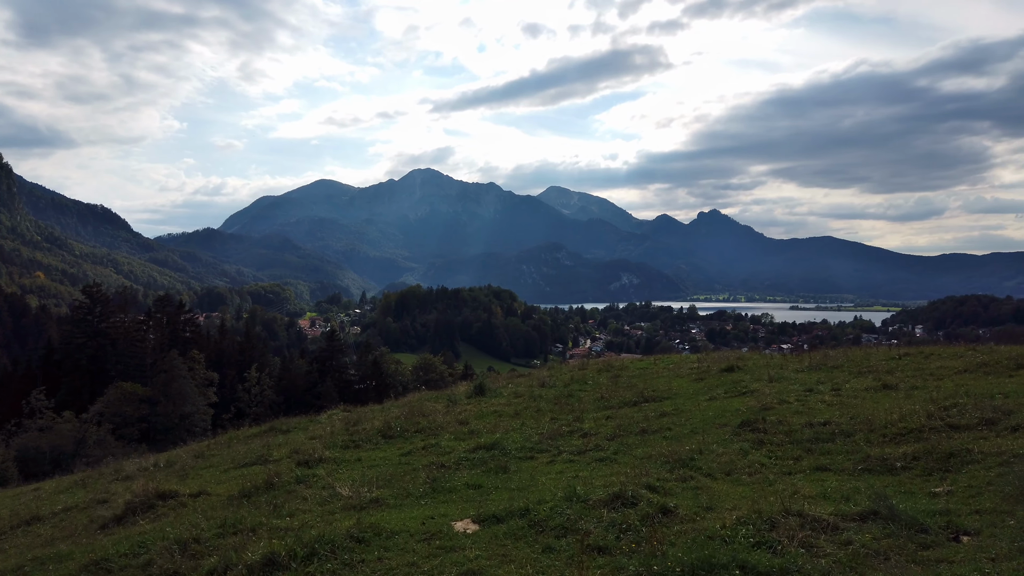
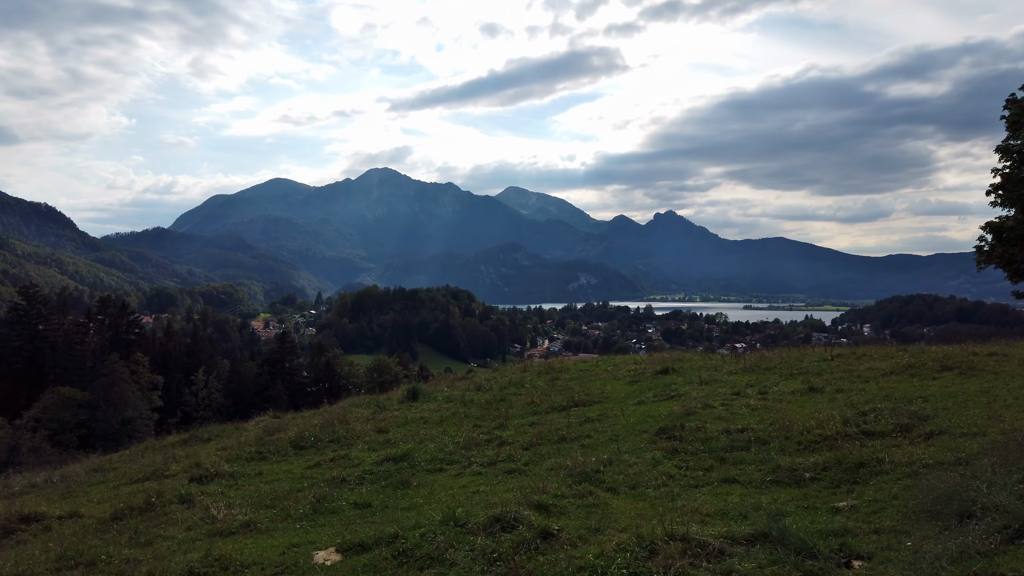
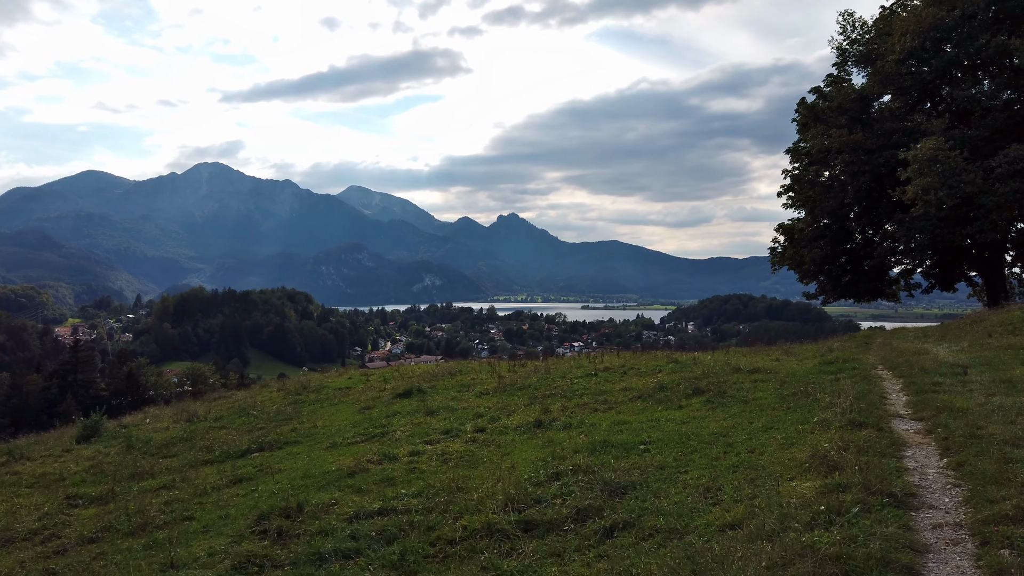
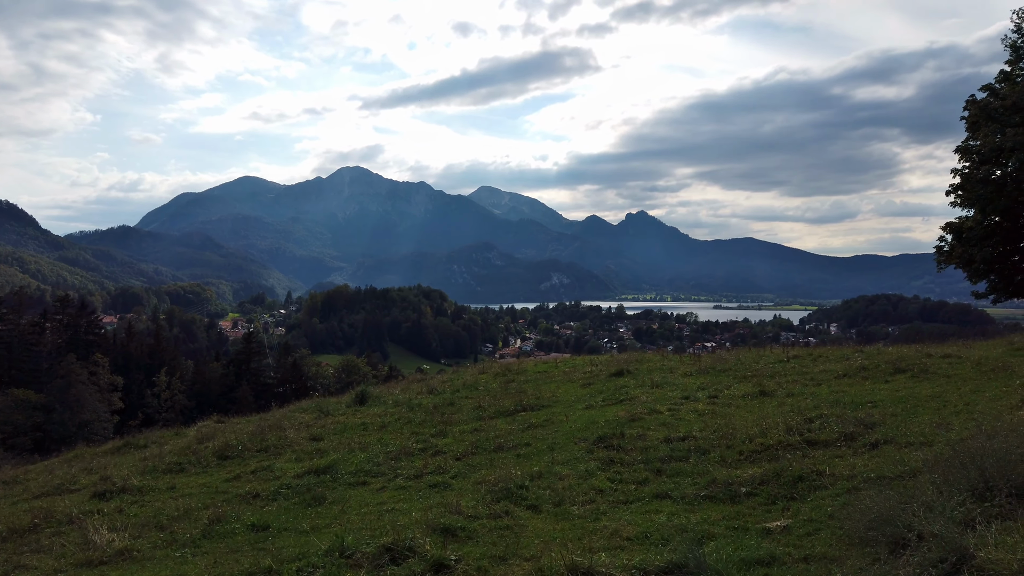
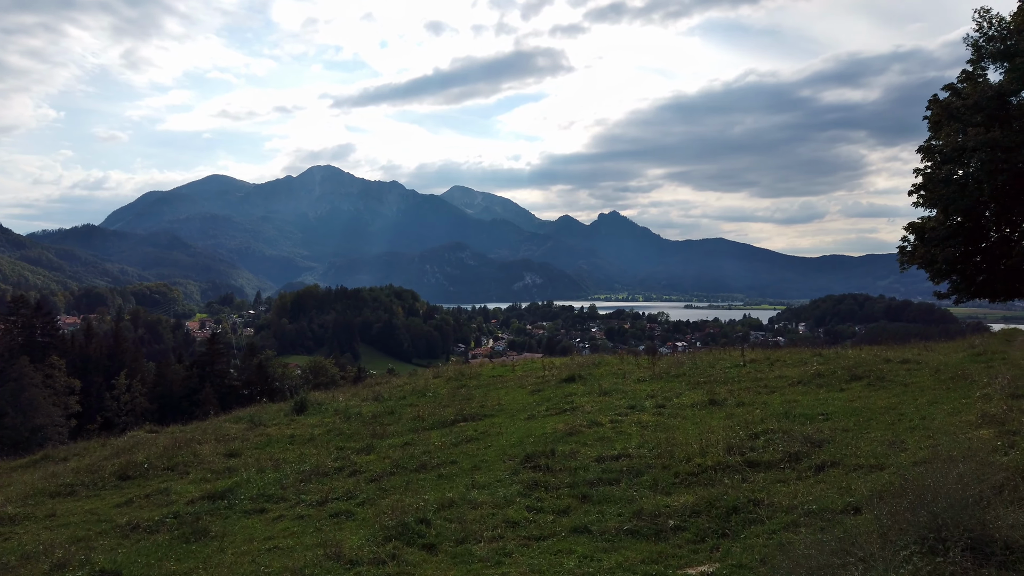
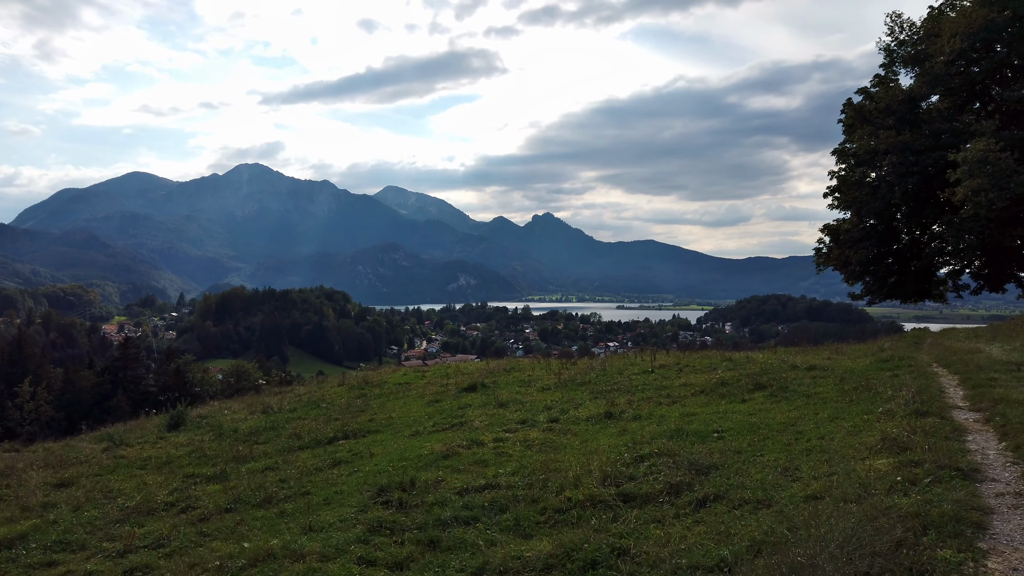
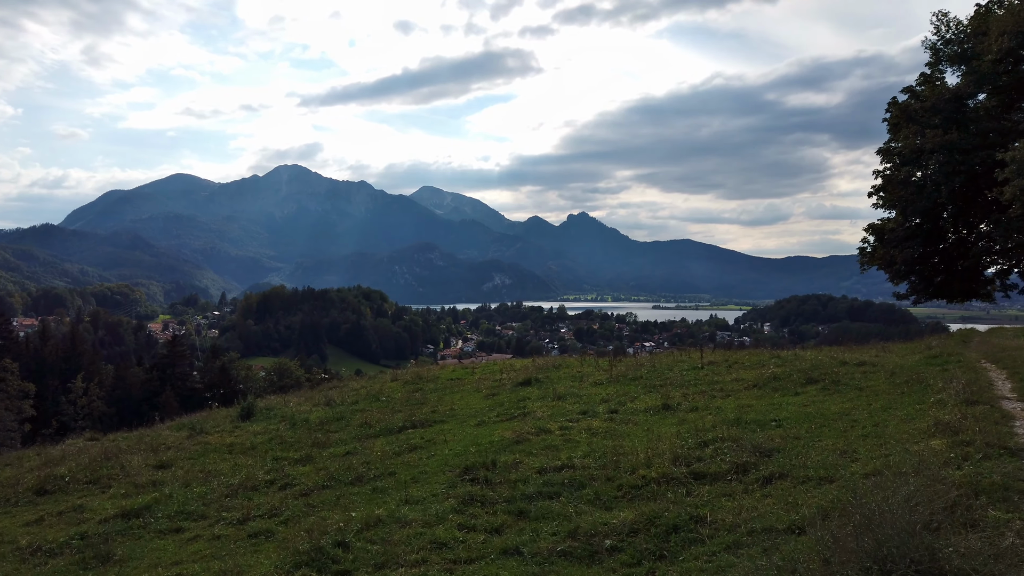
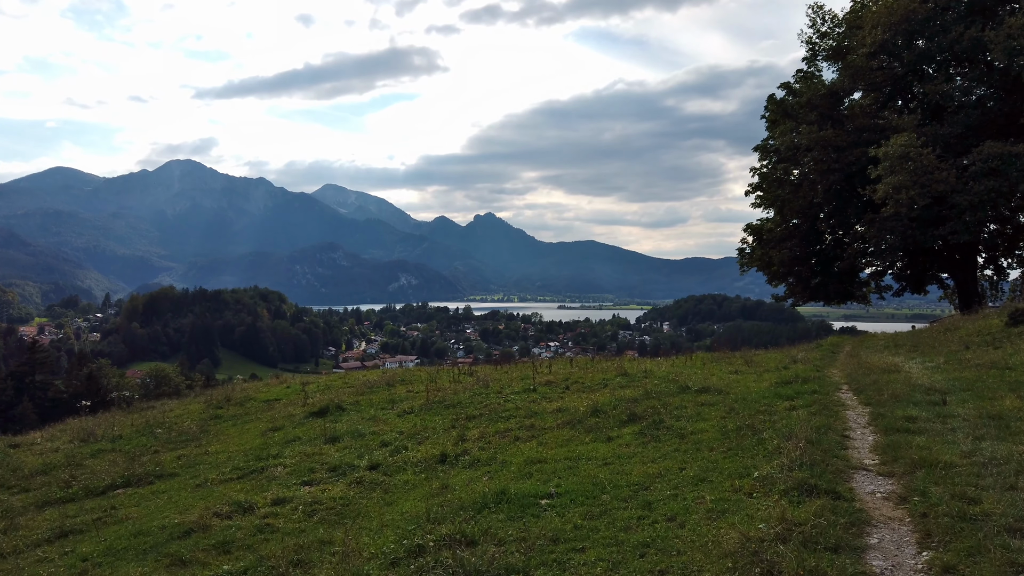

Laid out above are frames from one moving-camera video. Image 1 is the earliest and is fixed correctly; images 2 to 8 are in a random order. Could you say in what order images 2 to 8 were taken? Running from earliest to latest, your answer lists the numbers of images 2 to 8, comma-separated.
2, 4, 5, 7, 6, 3, 8
